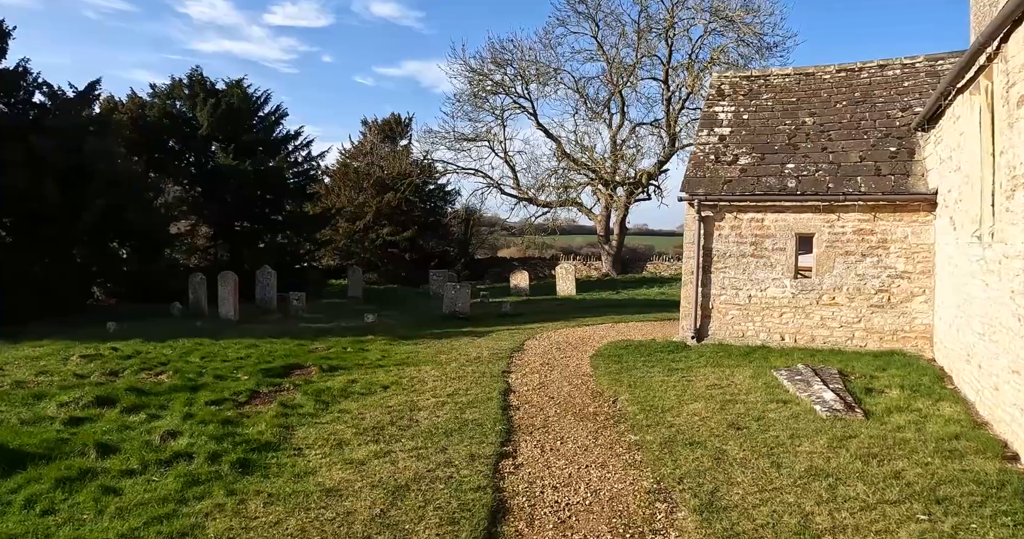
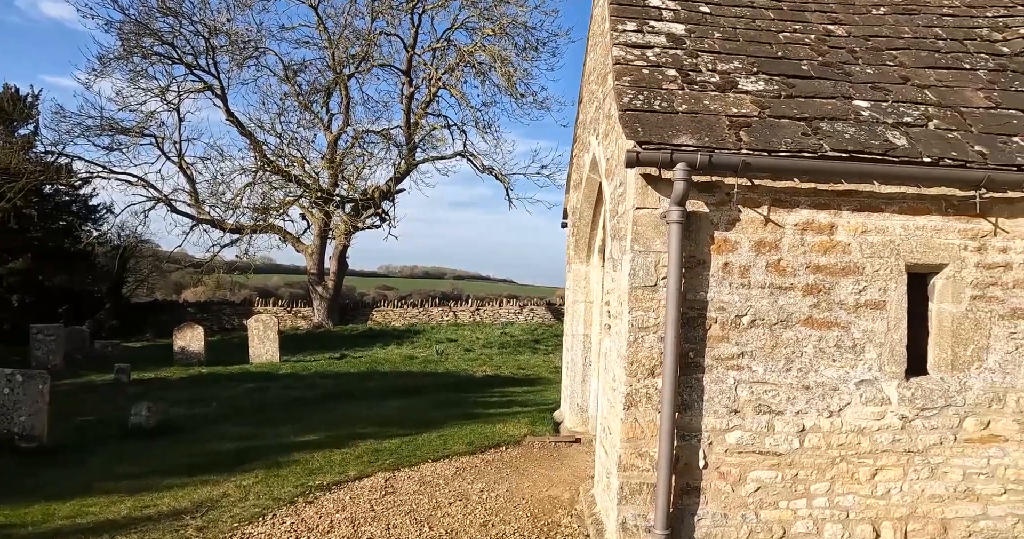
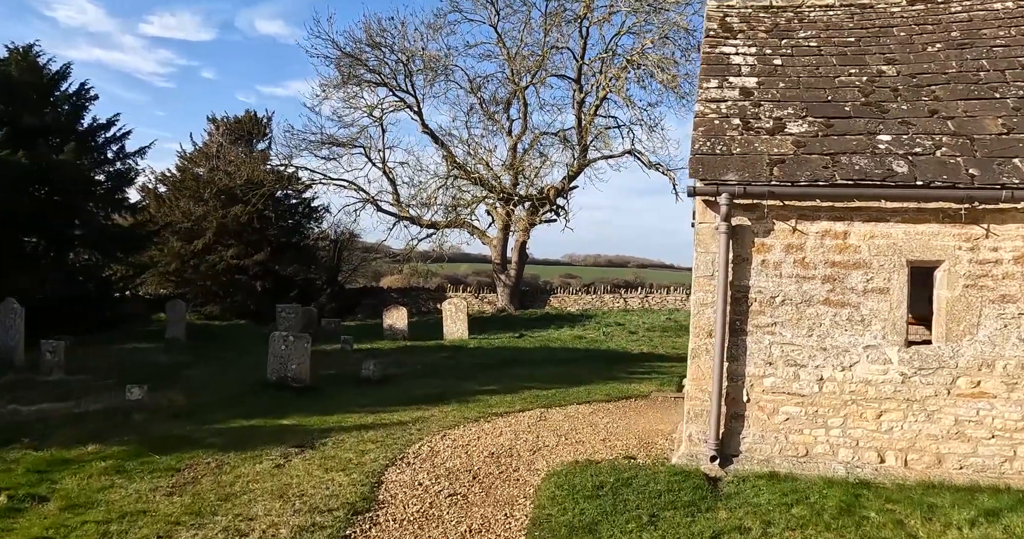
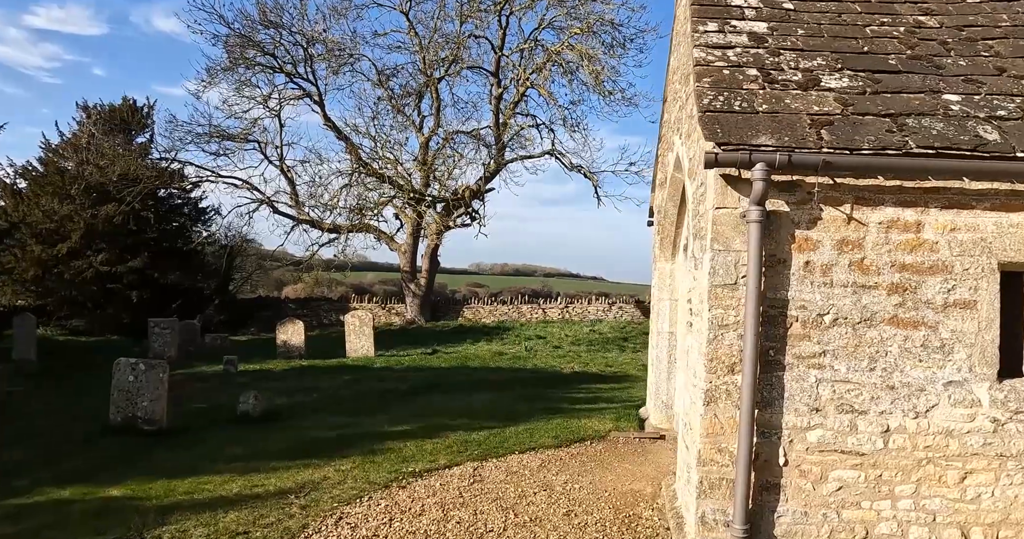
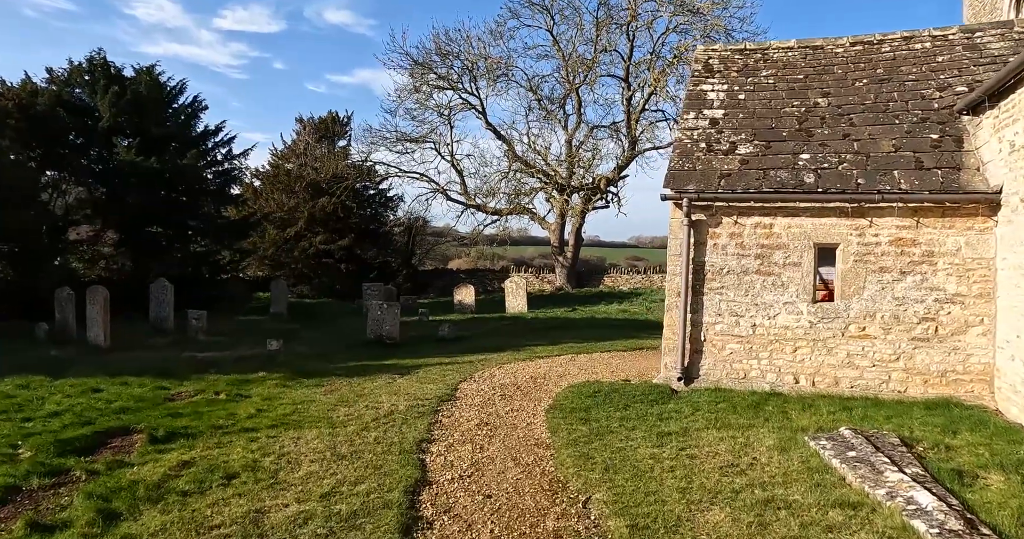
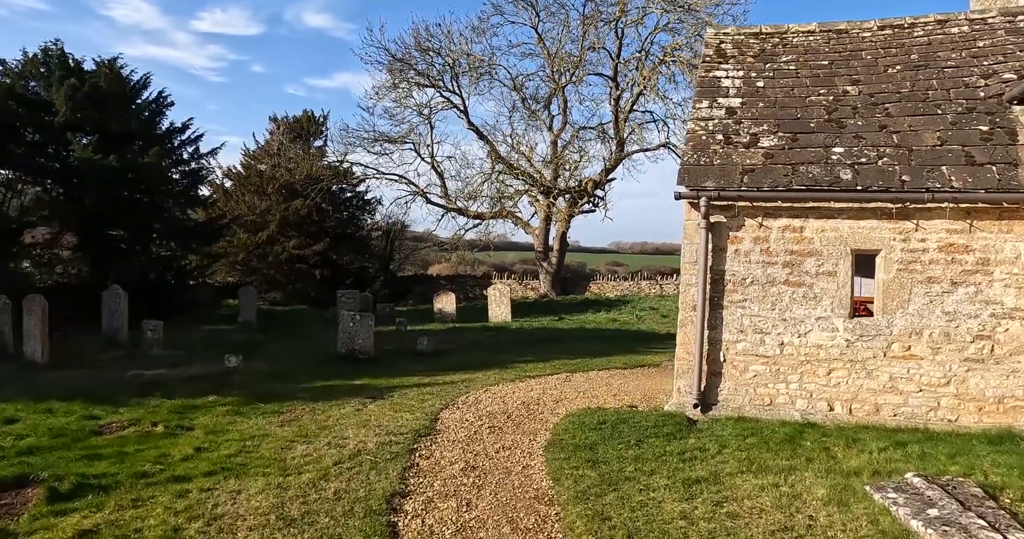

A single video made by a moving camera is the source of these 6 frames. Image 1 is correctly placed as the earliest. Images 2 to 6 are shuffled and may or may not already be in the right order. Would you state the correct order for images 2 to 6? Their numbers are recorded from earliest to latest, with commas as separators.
5, 6, 3, 4, 2
